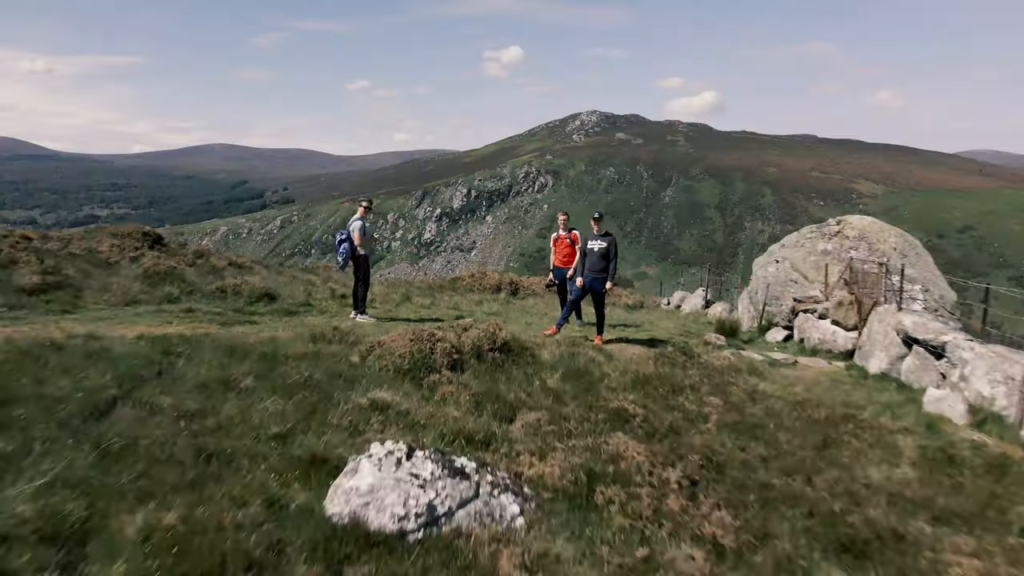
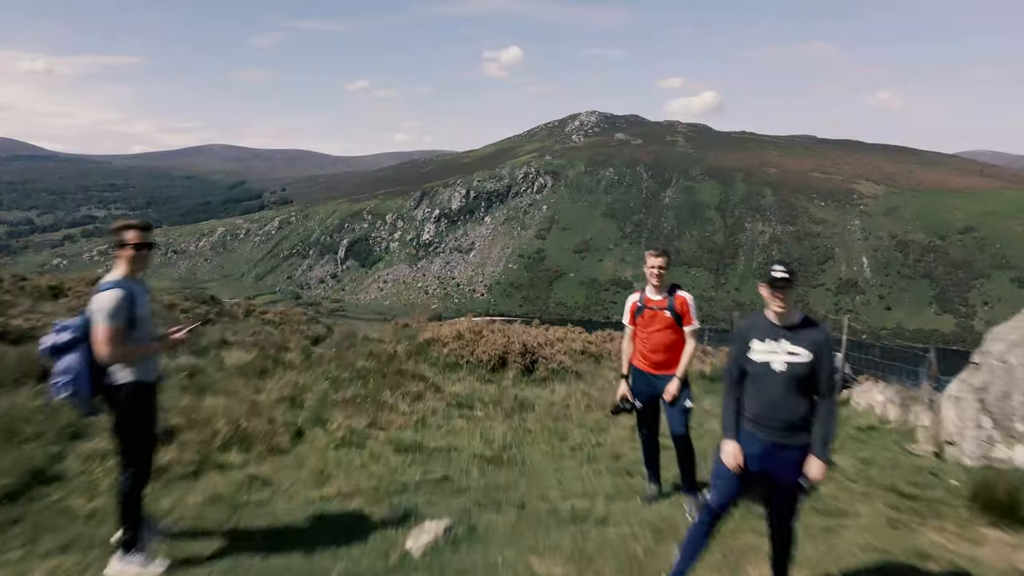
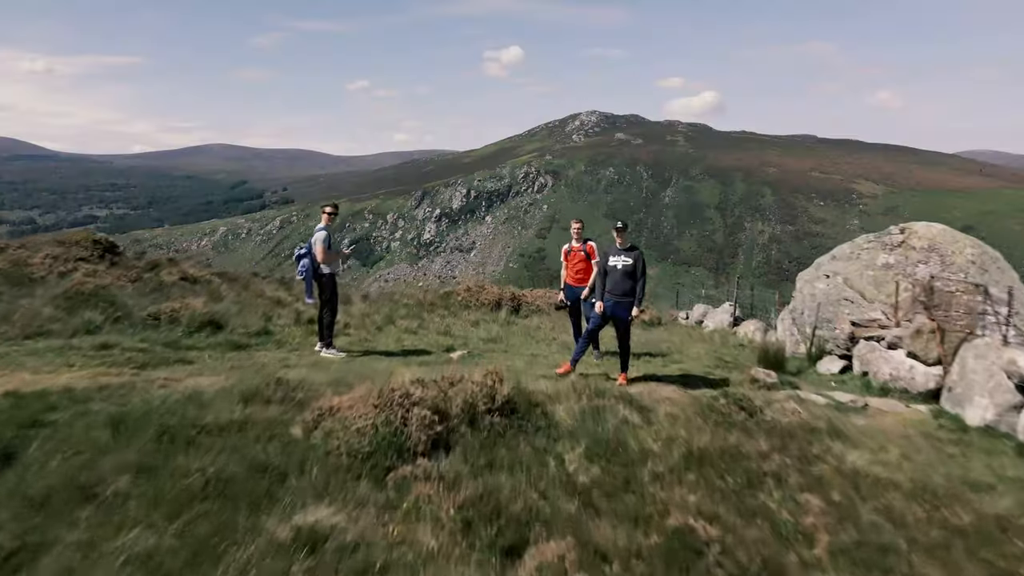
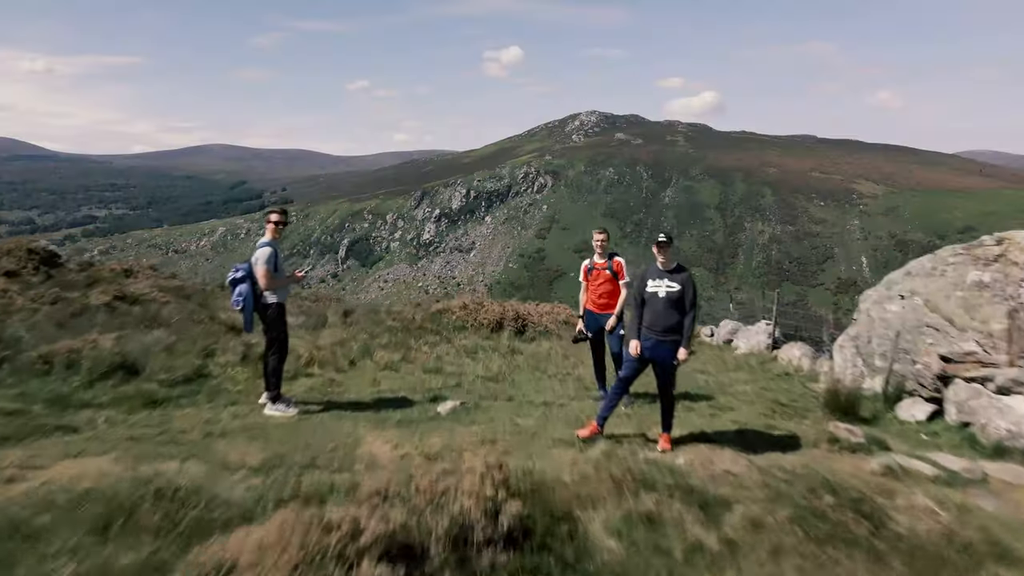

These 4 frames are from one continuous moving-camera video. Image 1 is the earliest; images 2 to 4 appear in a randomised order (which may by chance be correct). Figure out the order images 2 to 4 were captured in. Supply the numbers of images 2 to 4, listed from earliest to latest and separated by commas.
3, 4, 2
